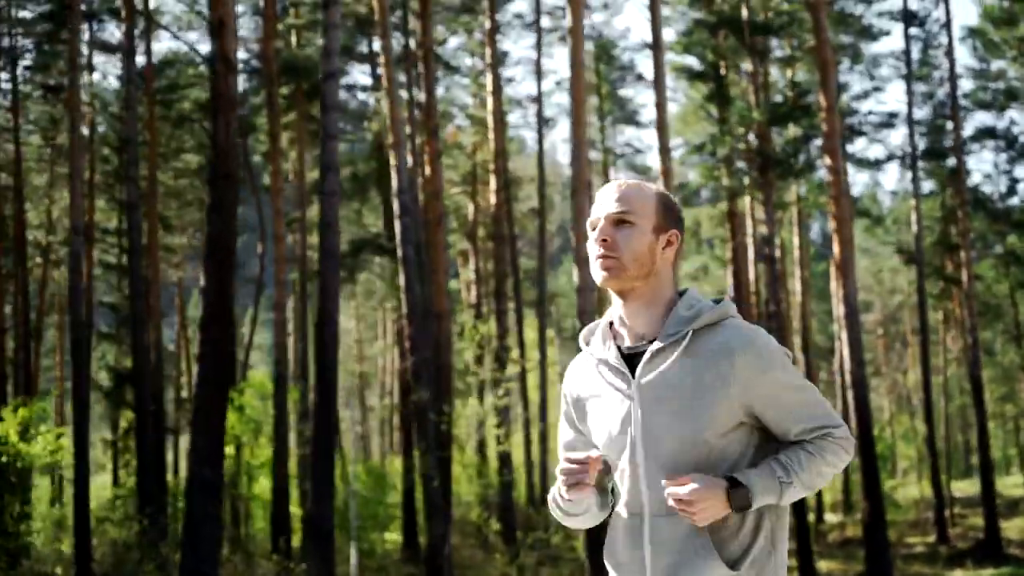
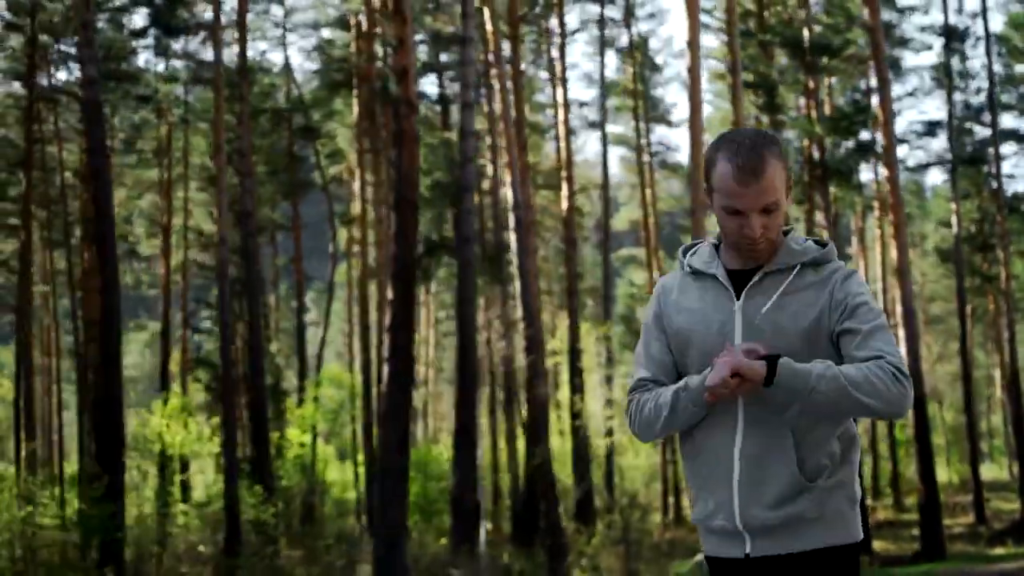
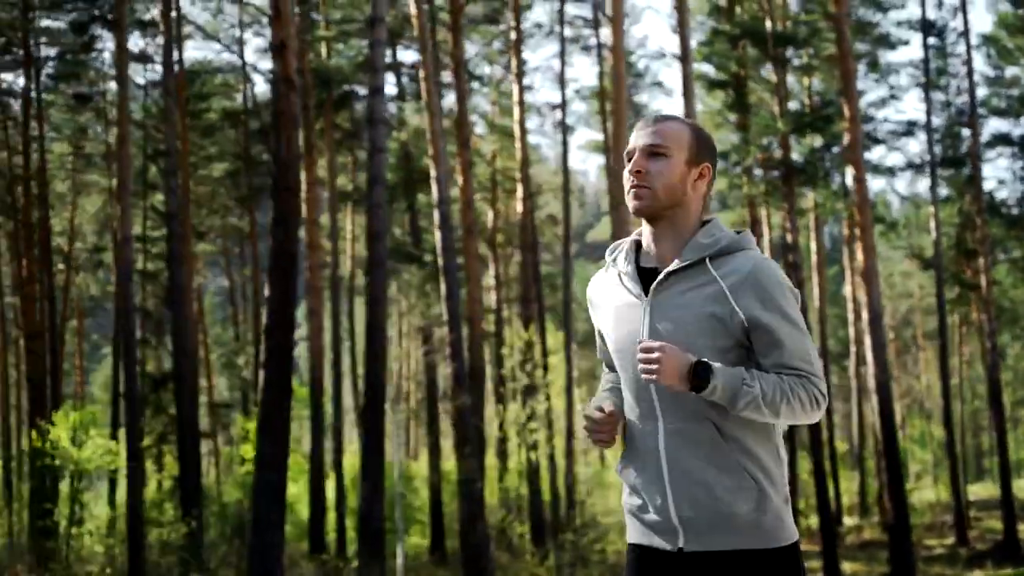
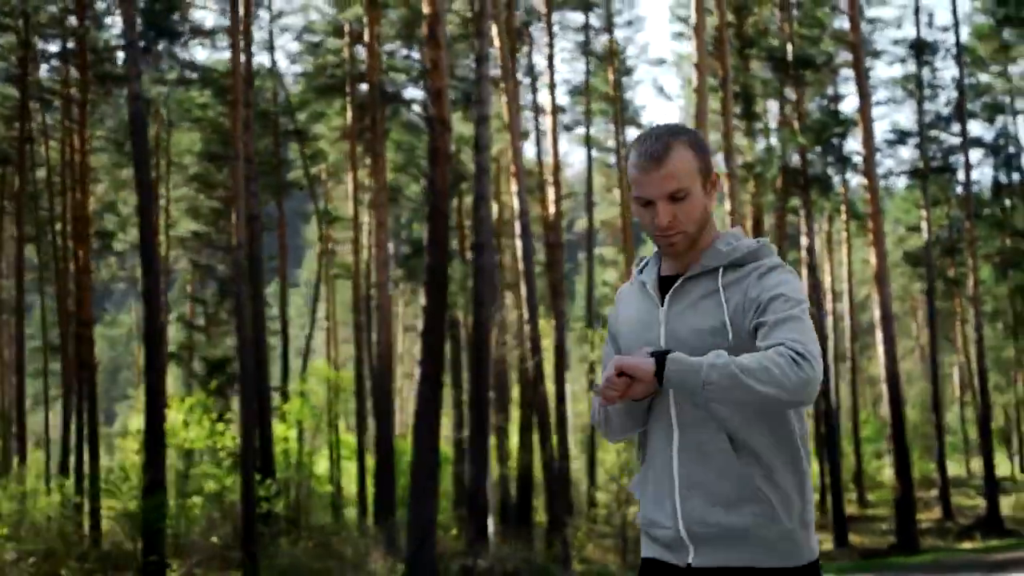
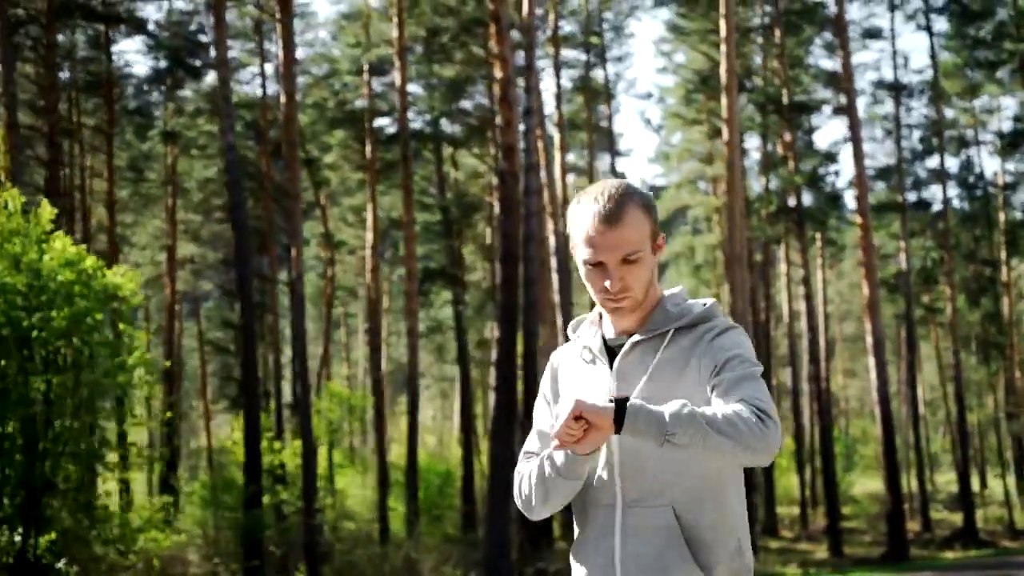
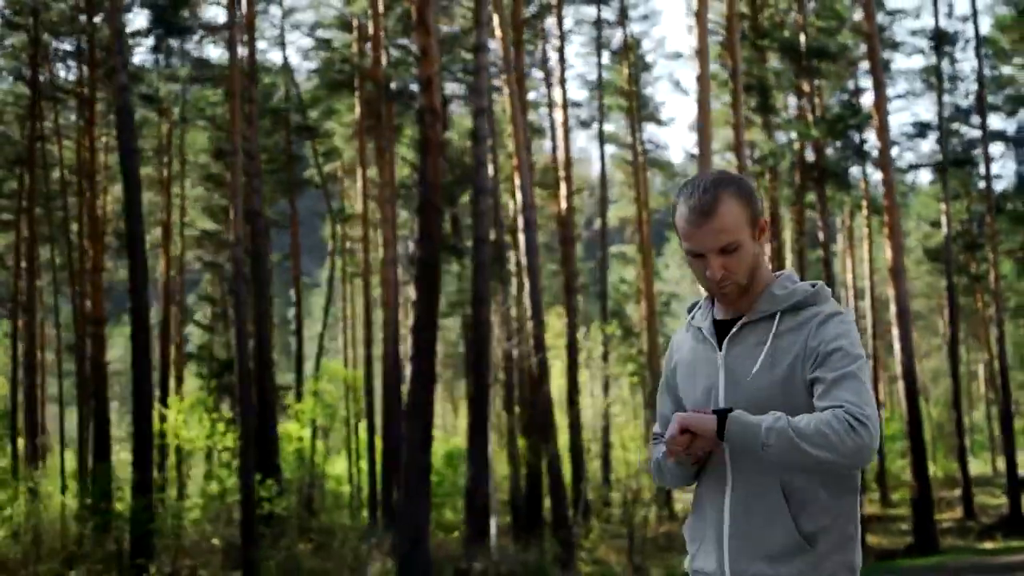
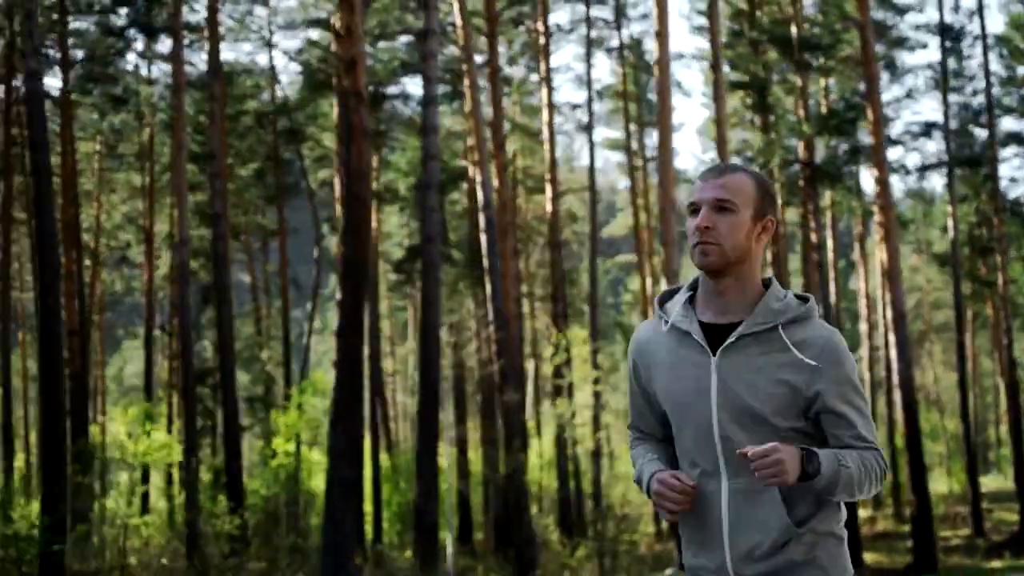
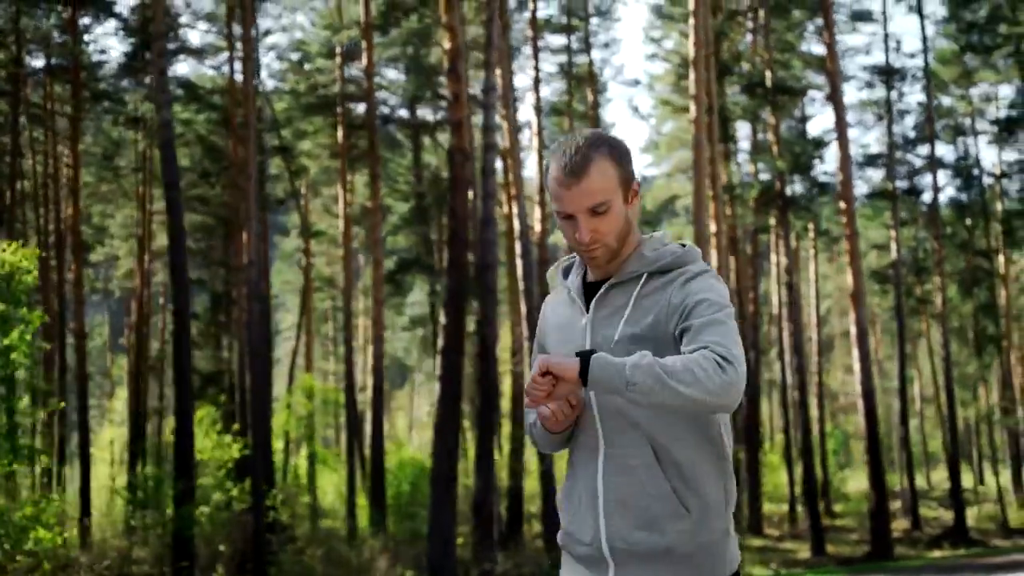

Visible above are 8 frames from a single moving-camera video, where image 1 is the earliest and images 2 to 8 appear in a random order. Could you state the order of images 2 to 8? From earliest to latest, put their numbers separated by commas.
3, 7, 2, 6, 4, 8, 5
